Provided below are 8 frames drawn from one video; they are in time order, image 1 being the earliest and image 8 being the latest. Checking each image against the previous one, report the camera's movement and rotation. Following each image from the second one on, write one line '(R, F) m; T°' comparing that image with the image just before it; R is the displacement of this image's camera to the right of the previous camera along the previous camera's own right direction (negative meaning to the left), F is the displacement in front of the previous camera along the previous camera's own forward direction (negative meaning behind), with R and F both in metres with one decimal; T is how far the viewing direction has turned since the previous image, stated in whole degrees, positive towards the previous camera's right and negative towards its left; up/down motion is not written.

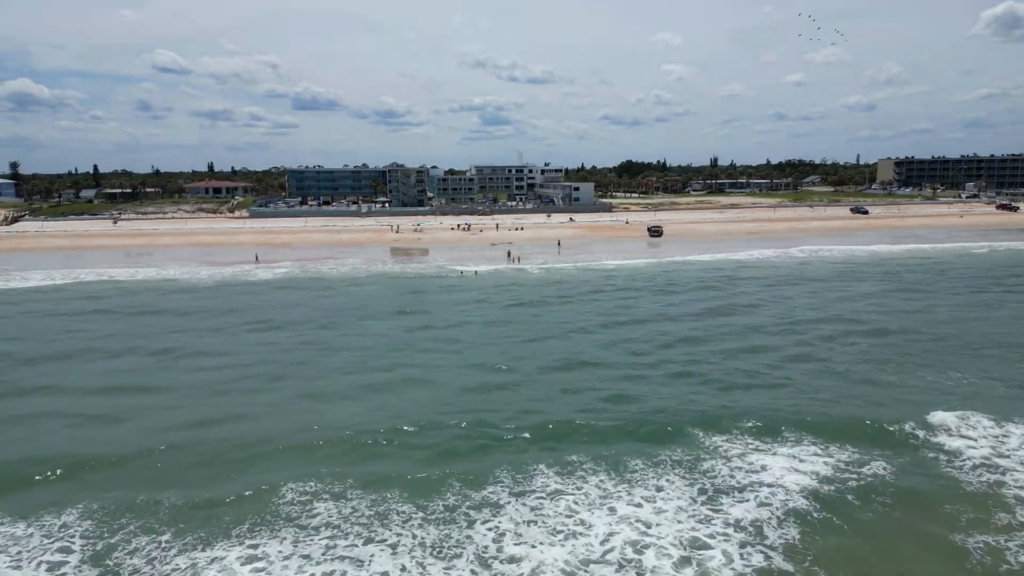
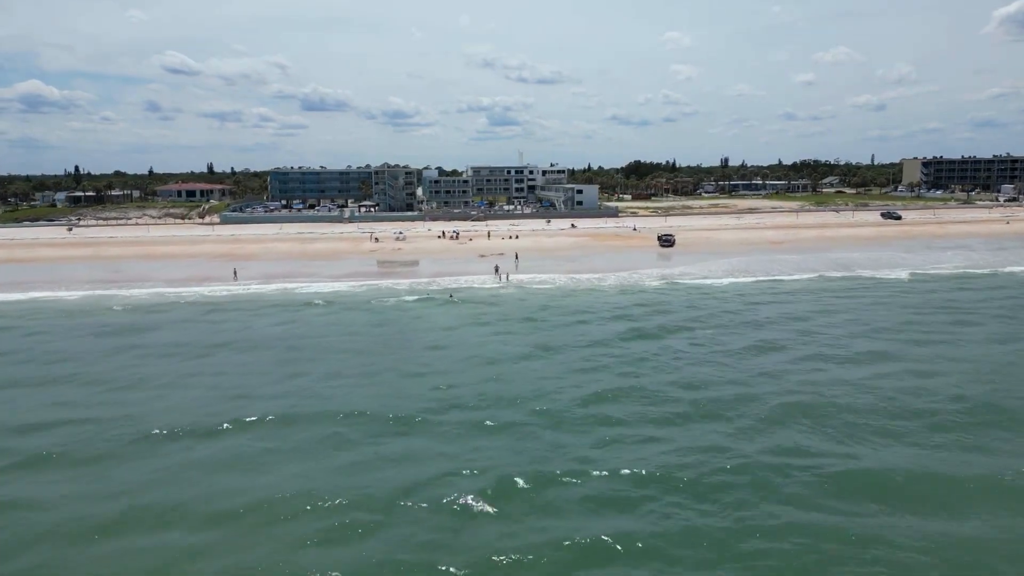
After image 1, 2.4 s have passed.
(+1.0, +6.4) m; -1°
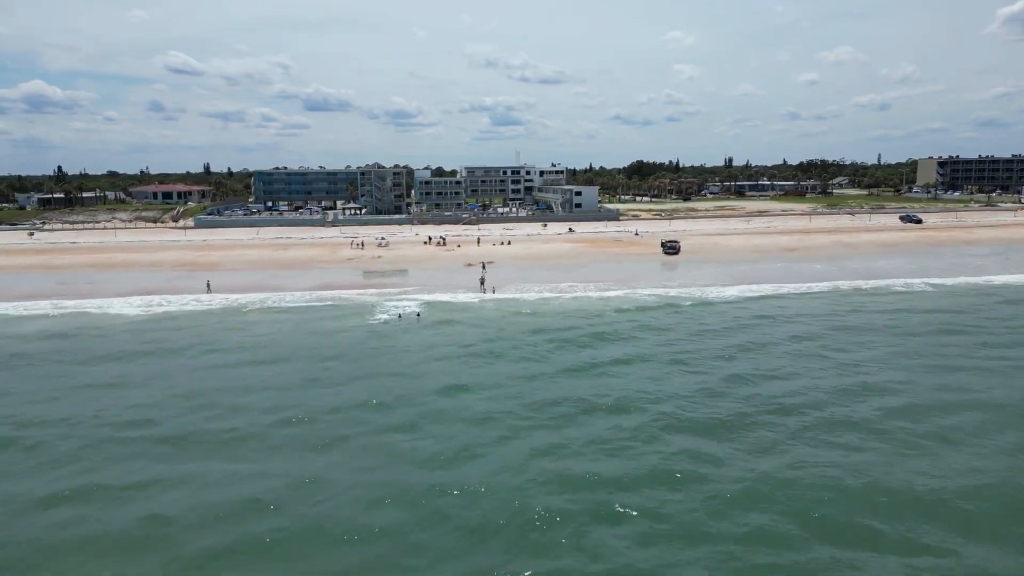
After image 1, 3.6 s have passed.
(+0.7, +4.1) m; 0°
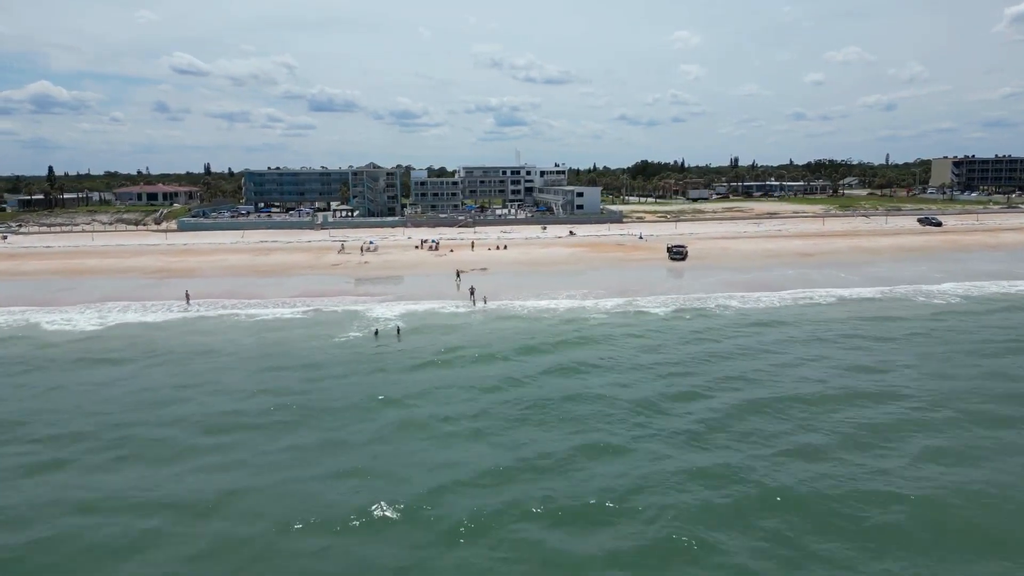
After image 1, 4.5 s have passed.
(+0.6, +2.9) m; 0°
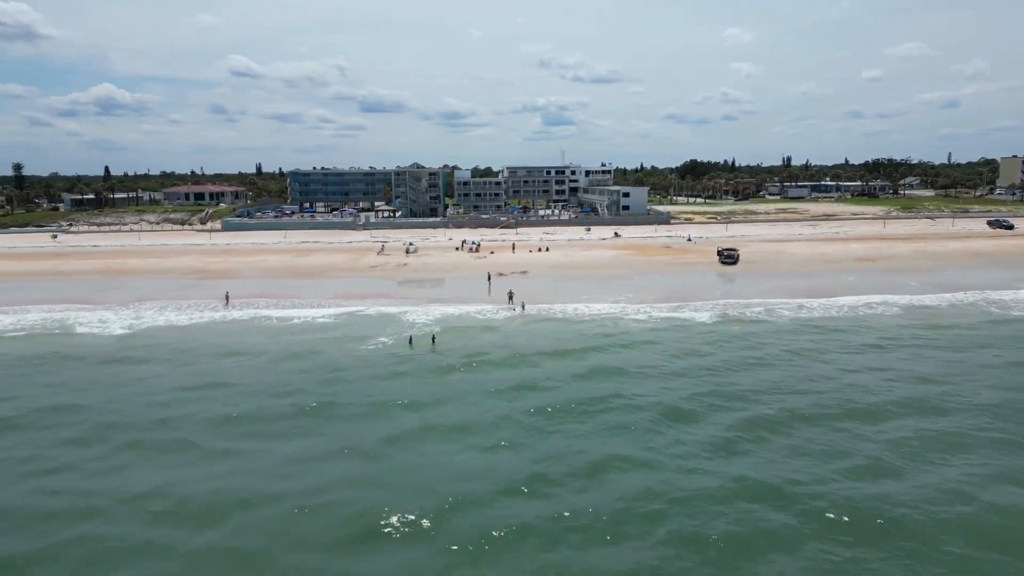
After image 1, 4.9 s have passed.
(+0.2, +1.3) m; -4°
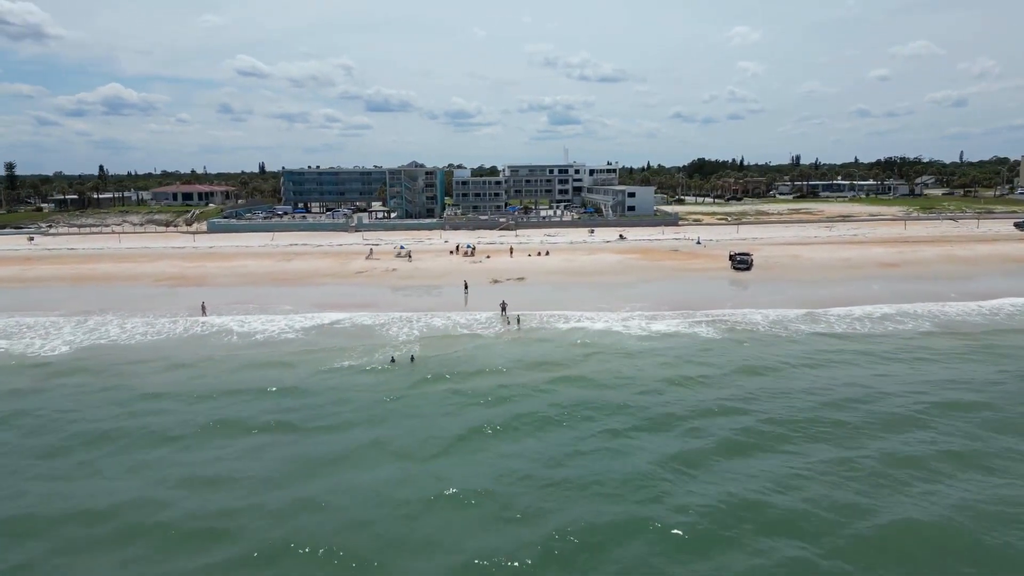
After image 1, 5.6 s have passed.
(+0.5, +2.8) m; 0°
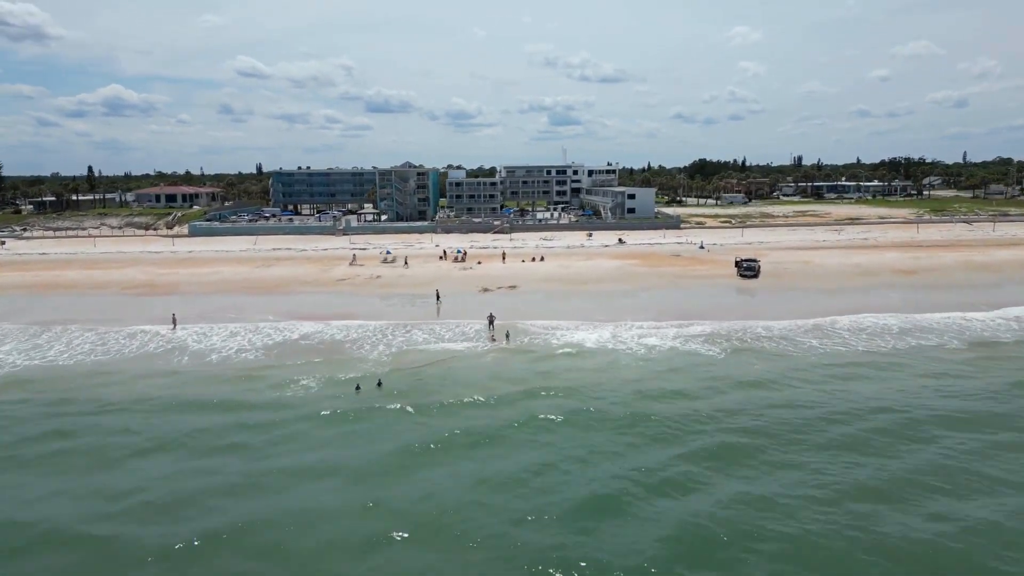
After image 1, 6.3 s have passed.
(+0.4, +2.4) m; 0°
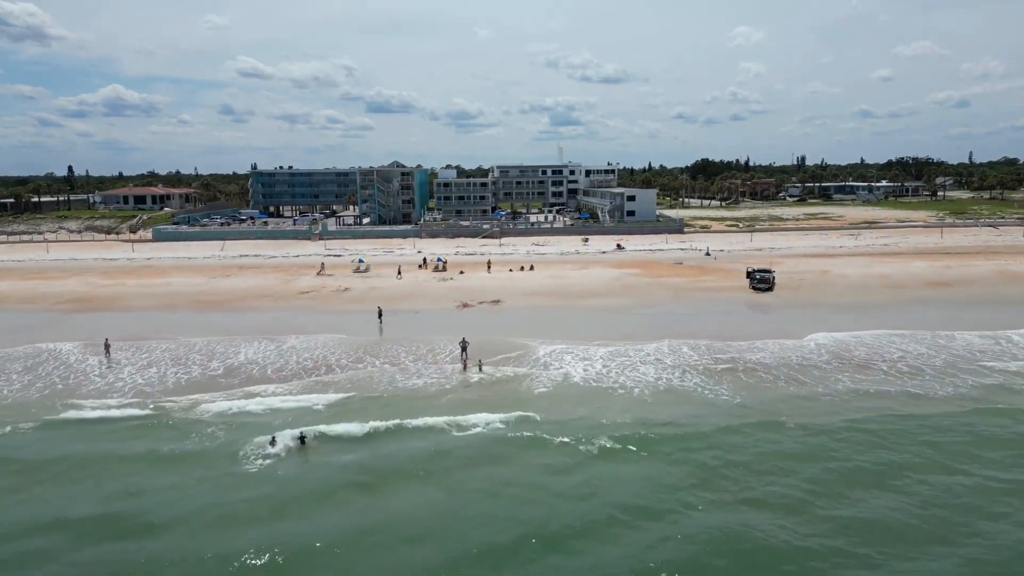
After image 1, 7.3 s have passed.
(+0.8, +4.0) m; 0°
